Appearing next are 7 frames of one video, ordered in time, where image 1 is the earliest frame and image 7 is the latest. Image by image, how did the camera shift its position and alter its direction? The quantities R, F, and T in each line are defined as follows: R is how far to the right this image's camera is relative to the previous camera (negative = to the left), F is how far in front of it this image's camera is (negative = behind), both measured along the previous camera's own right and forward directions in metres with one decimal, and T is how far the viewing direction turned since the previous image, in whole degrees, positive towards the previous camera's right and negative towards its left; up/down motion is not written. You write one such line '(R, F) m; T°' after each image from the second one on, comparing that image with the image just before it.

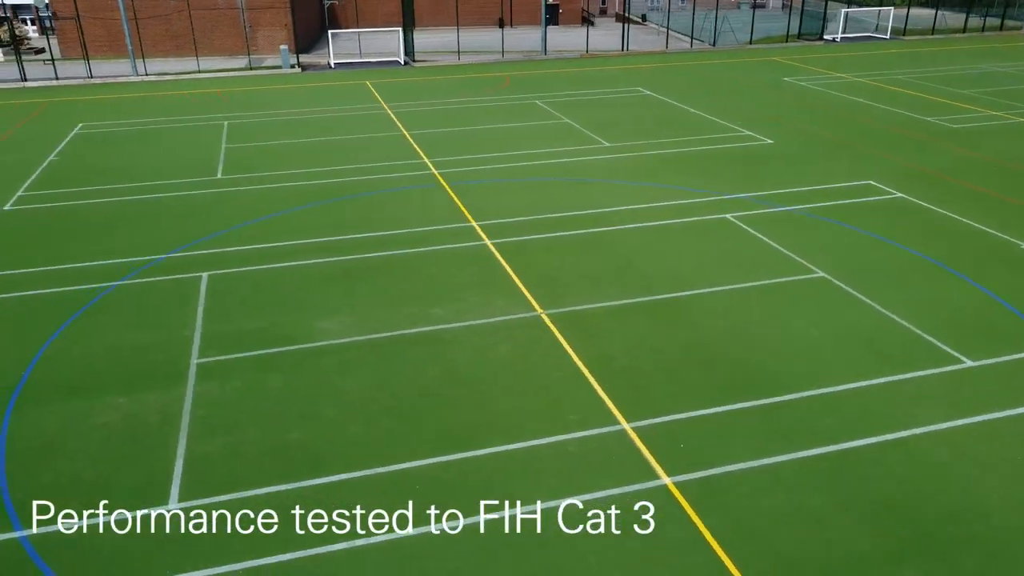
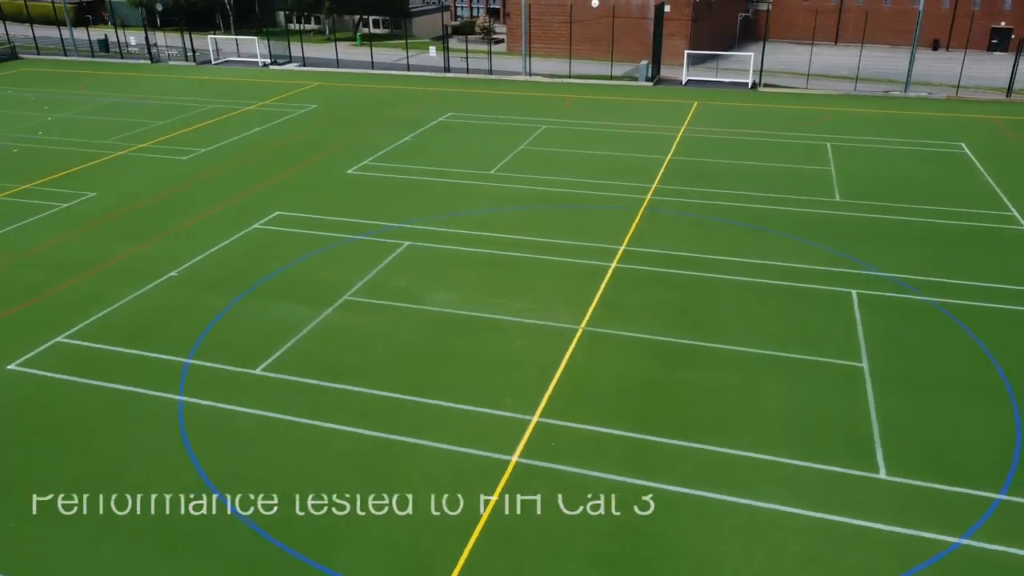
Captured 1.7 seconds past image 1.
(+5.2, -1.2) m; -30°
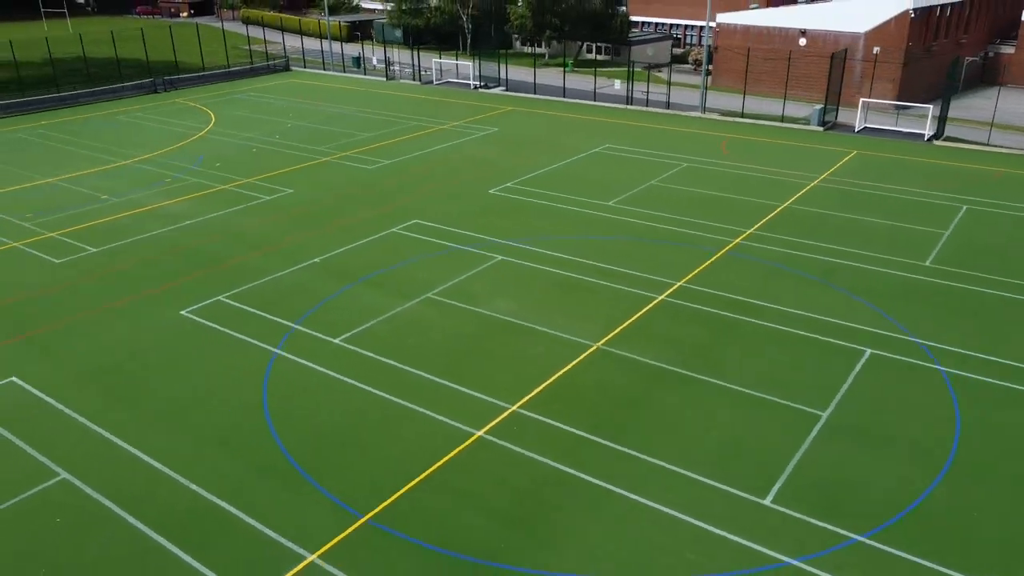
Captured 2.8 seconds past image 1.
(+3.5, -2.0) m; -17°
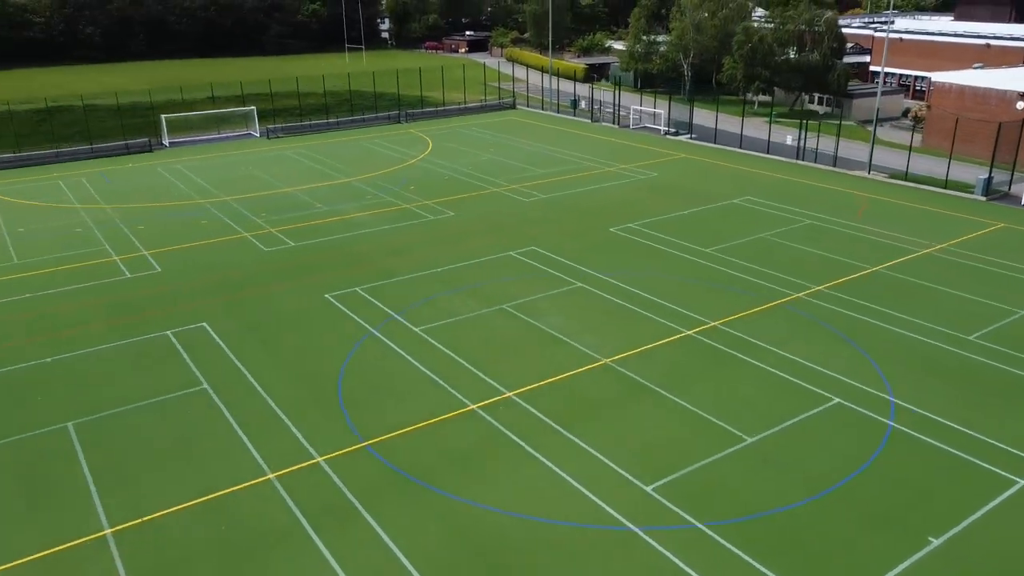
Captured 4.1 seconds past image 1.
(+4.7, -3.0) m; -18°
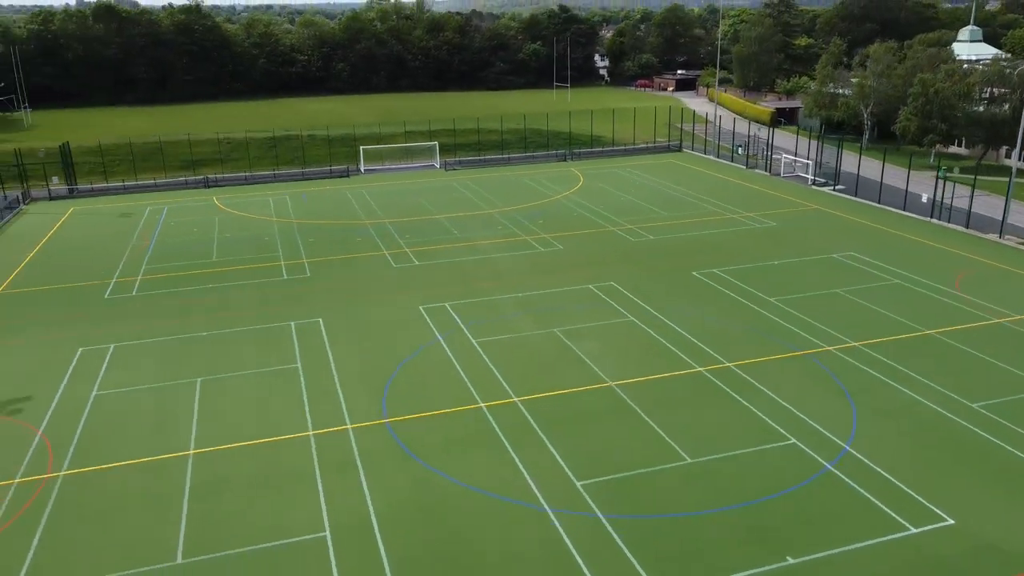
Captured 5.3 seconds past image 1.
(+4.9, -2.8) m; -16°
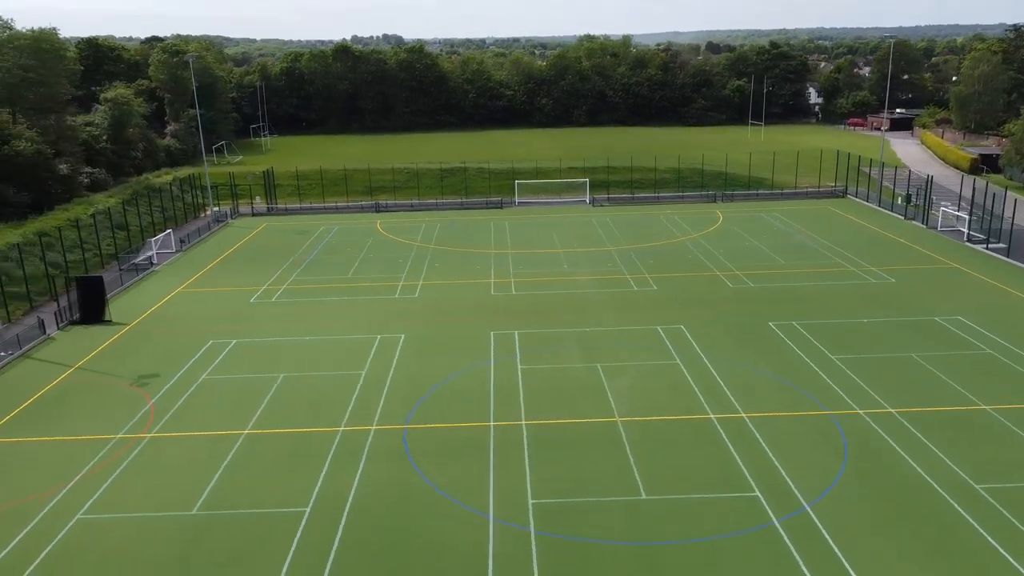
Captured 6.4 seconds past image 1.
(+5.3, -1.4) m; -16°
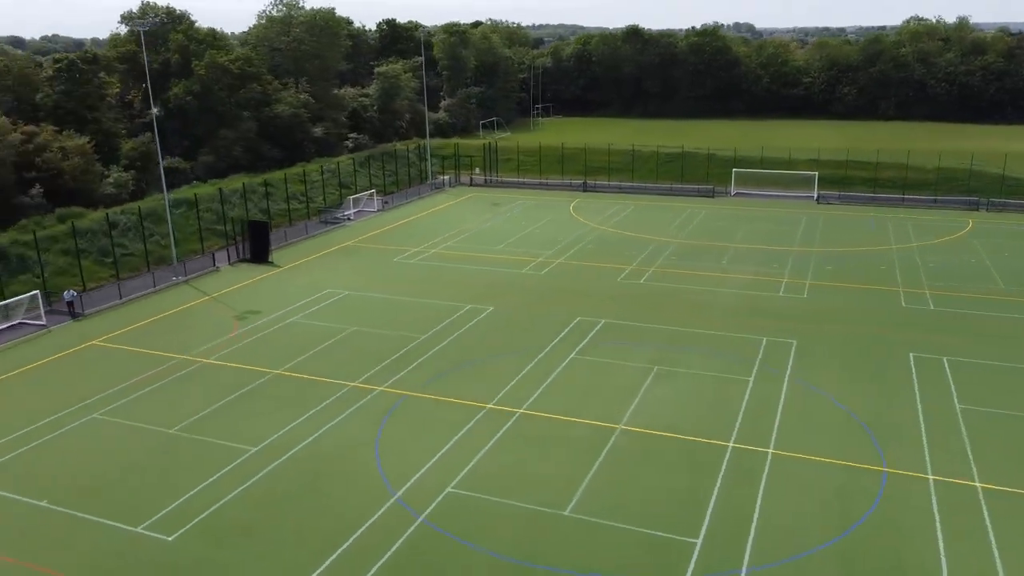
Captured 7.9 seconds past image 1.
(+7.2, +3.0) m; -23°
